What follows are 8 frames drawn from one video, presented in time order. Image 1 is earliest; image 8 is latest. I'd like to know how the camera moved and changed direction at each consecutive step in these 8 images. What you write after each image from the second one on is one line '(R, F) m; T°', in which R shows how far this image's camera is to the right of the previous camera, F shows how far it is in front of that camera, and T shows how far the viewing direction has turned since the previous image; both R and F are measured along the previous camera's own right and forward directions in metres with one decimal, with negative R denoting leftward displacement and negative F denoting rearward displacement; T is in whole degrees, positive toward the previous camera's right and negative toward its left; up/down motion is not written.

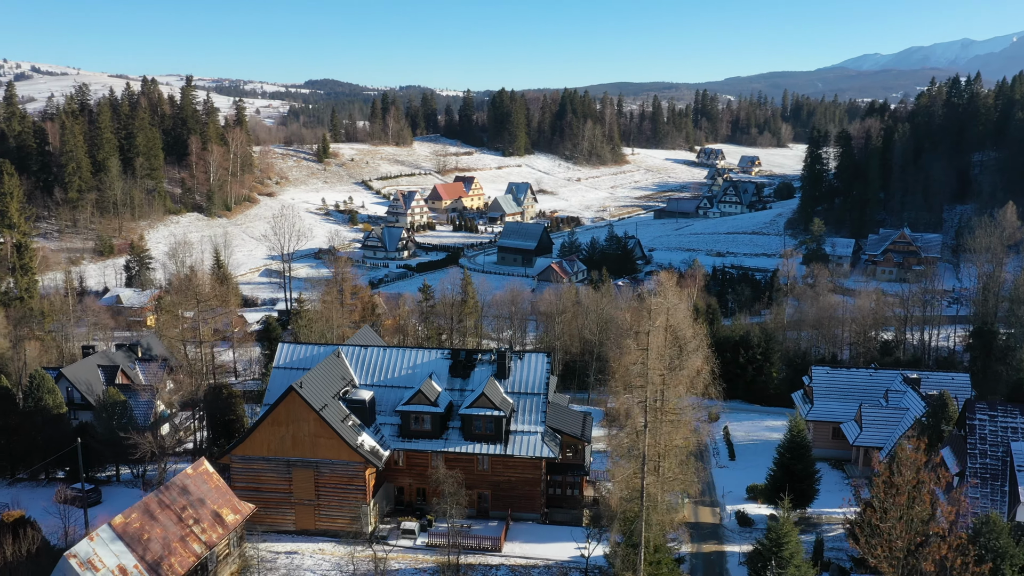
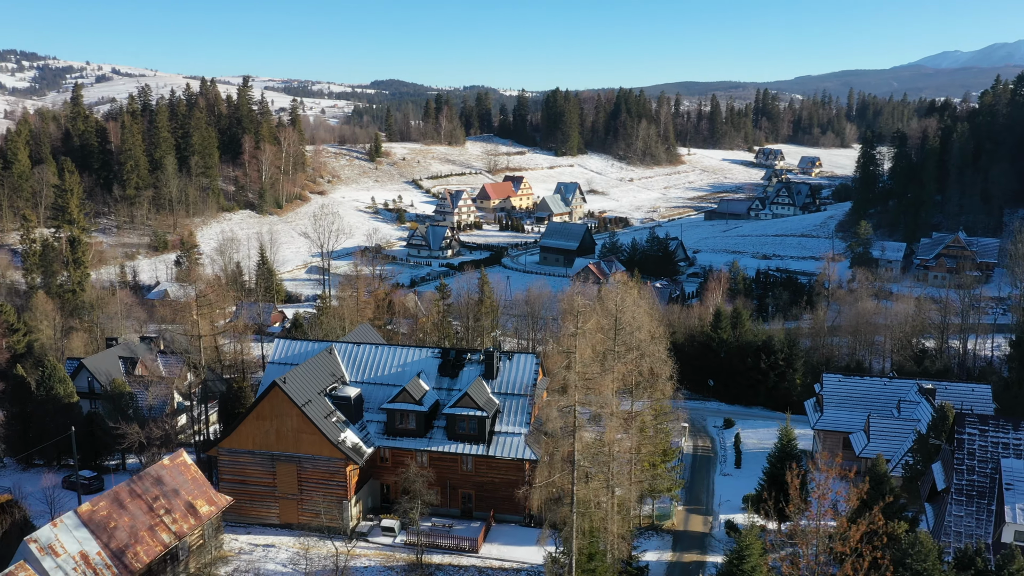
(+2.2, +0.3) m; -4°
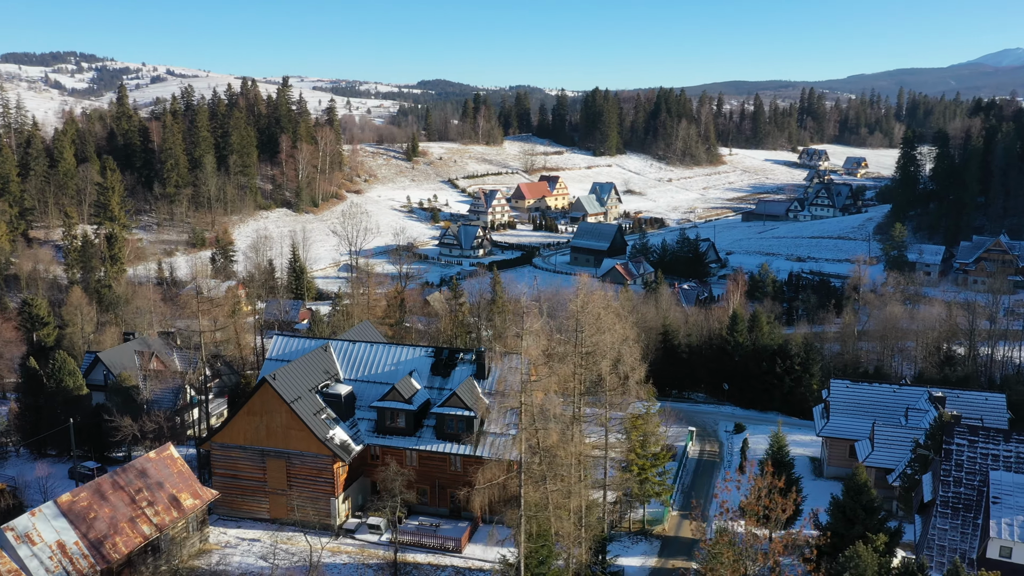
(+1.6, +0.2) m; -3°
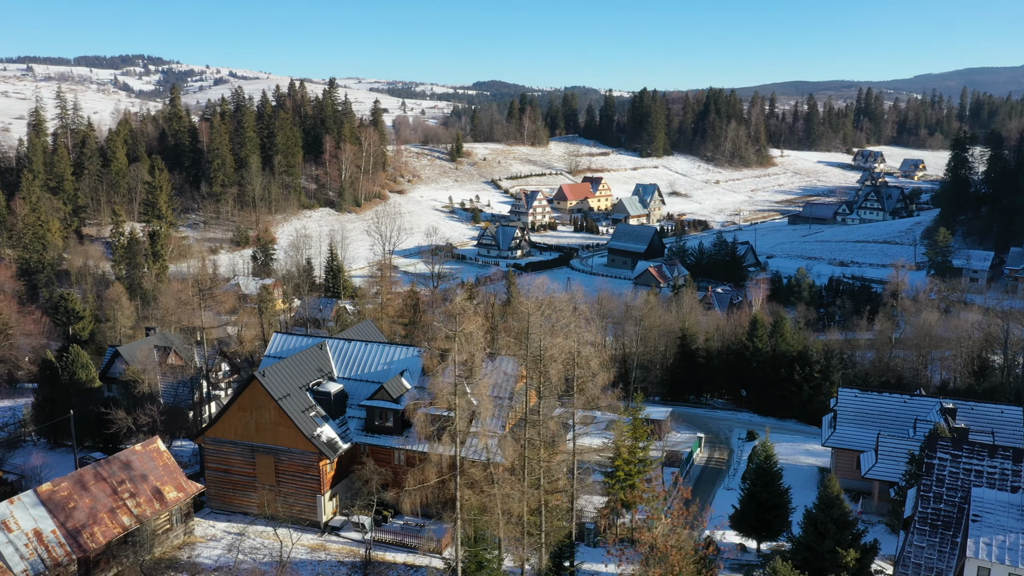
(+1.9, +0.2) m; -4°
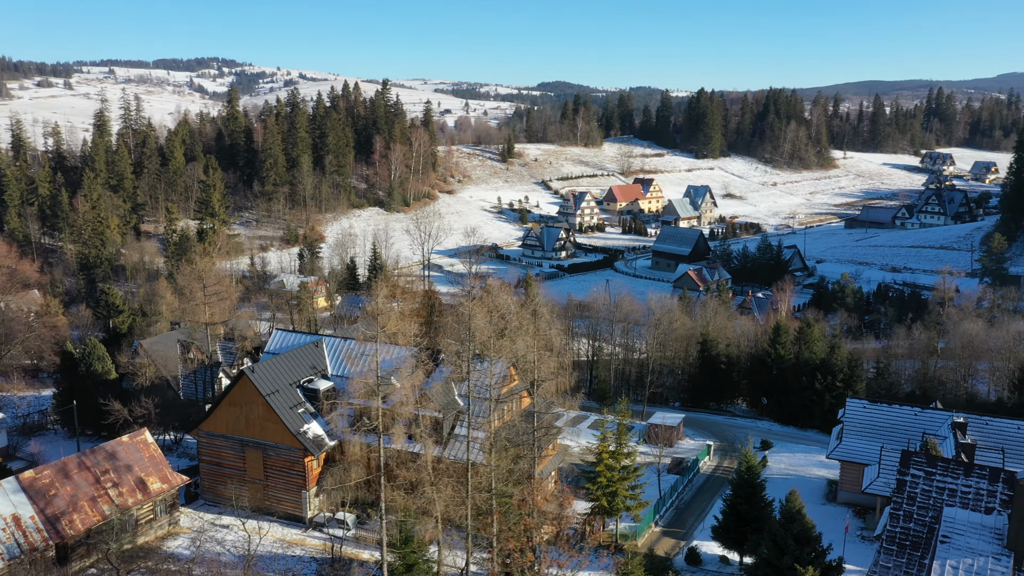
(+2.2, +0.2) m; -4°
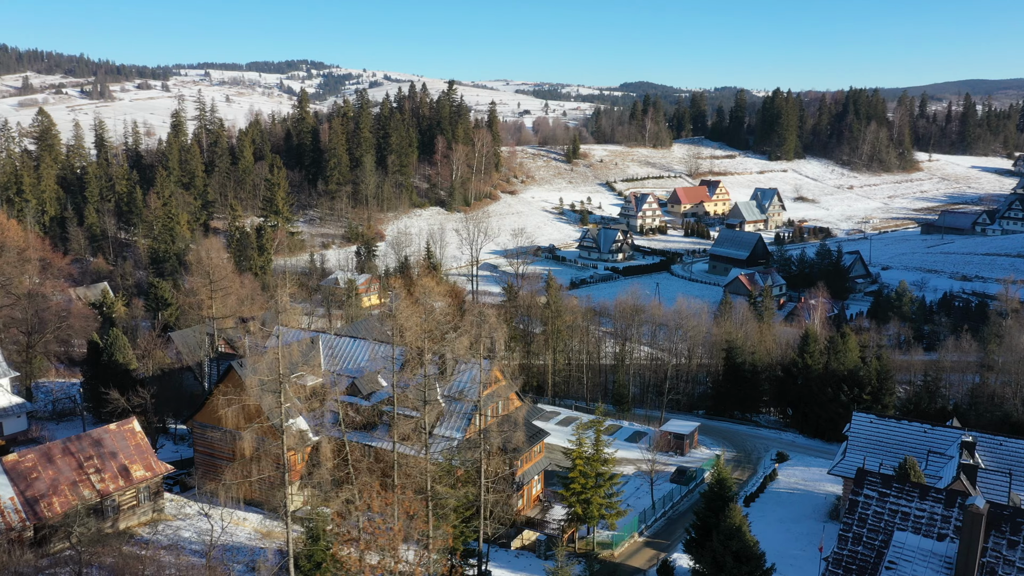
(+2.9, +0.3) m; -6°
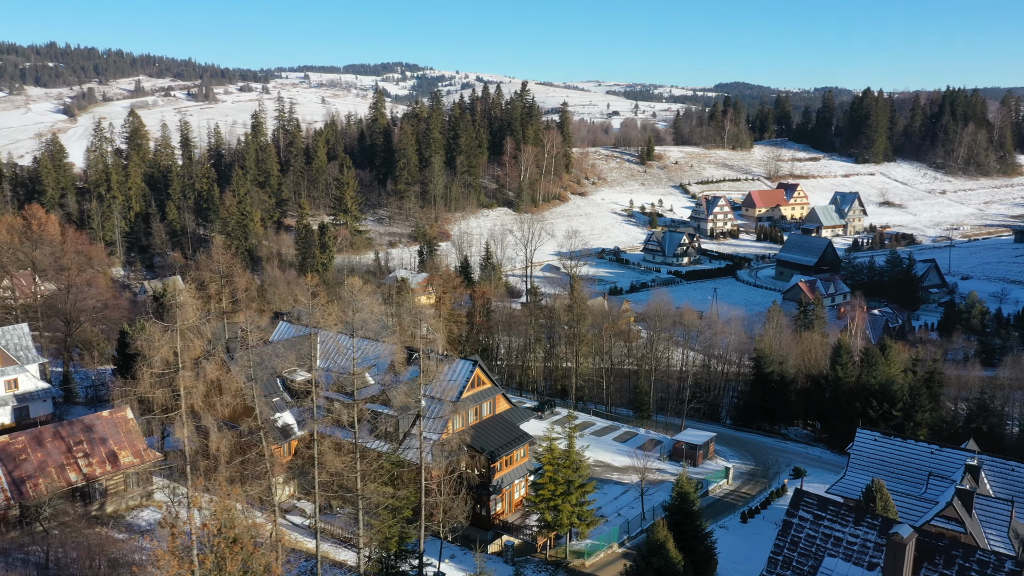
(+3.2, +0.4) m; -6°
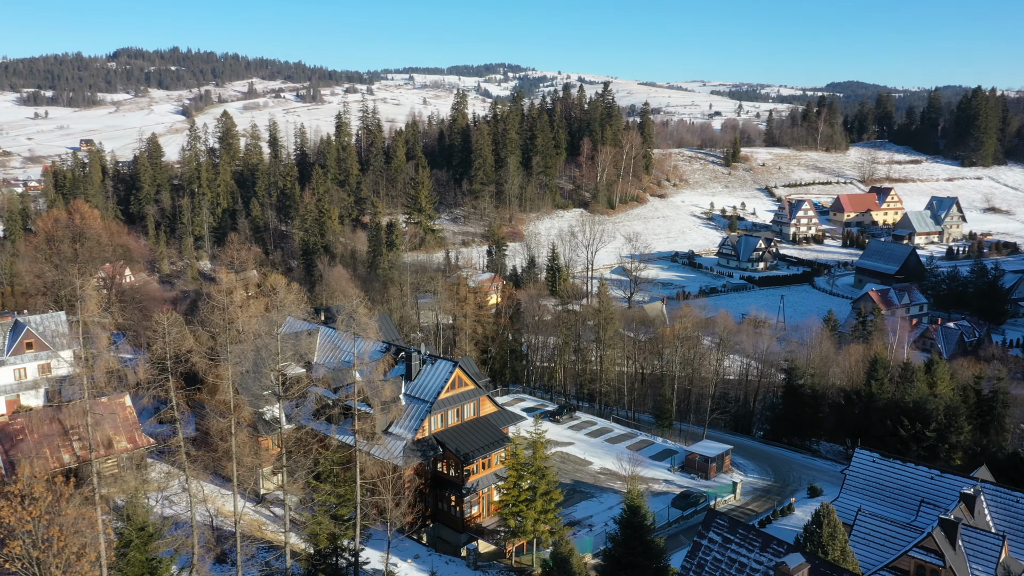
(+3.5, +0.5) m; -7°
